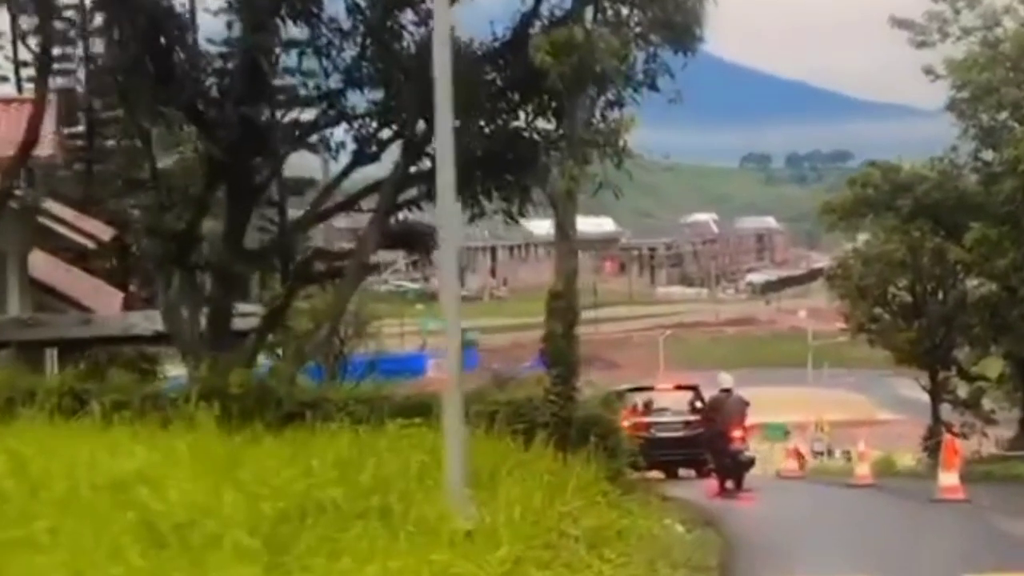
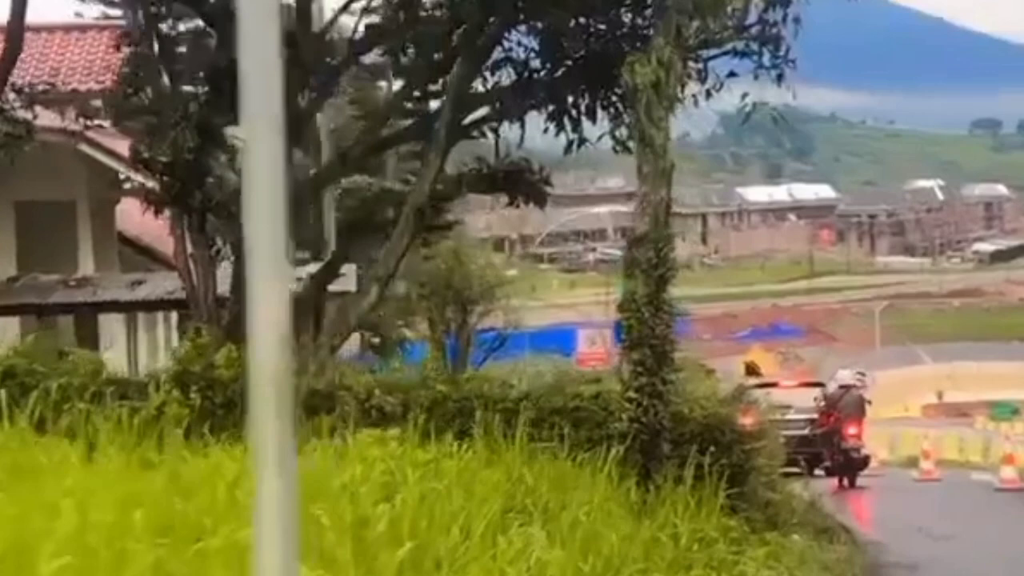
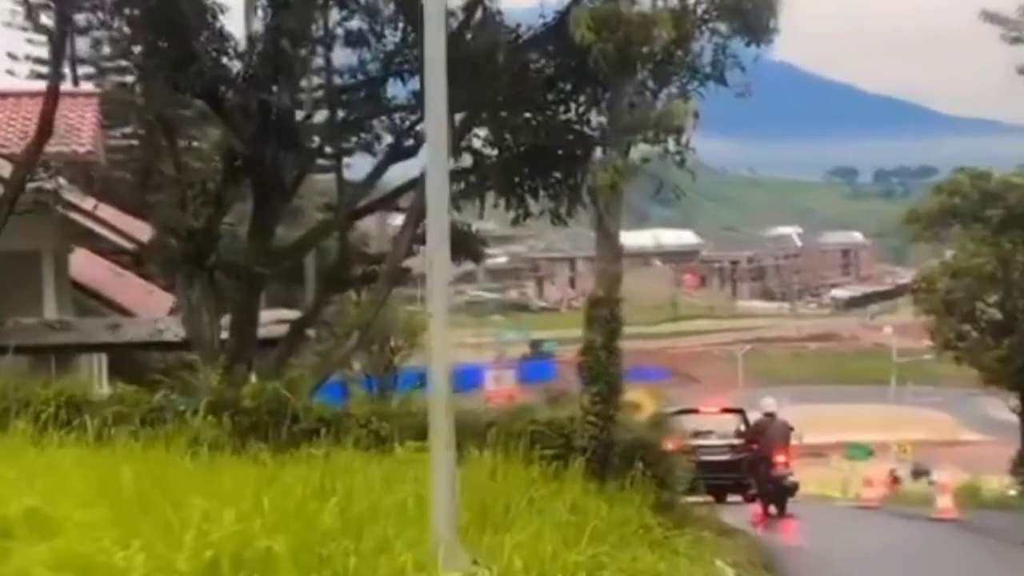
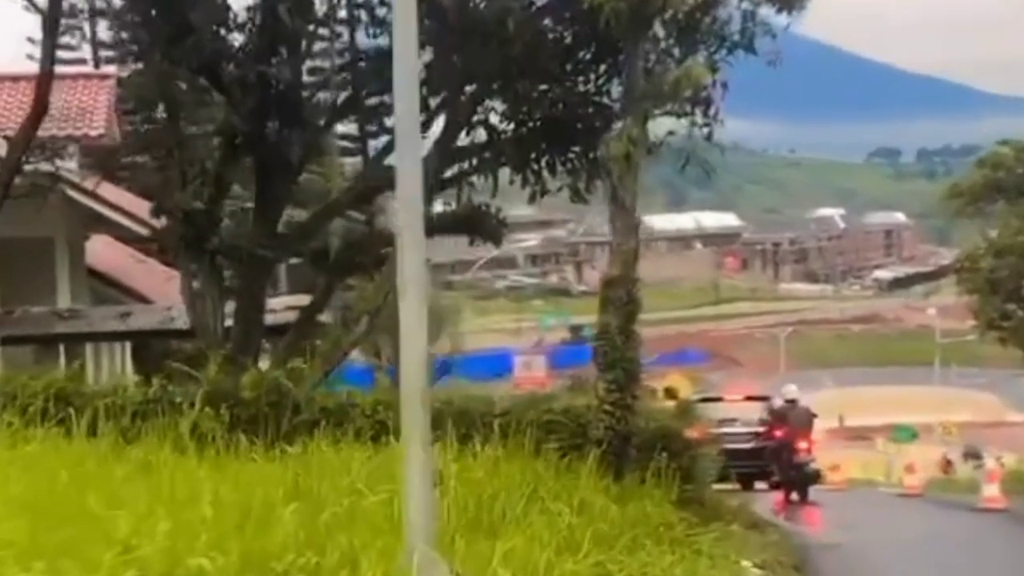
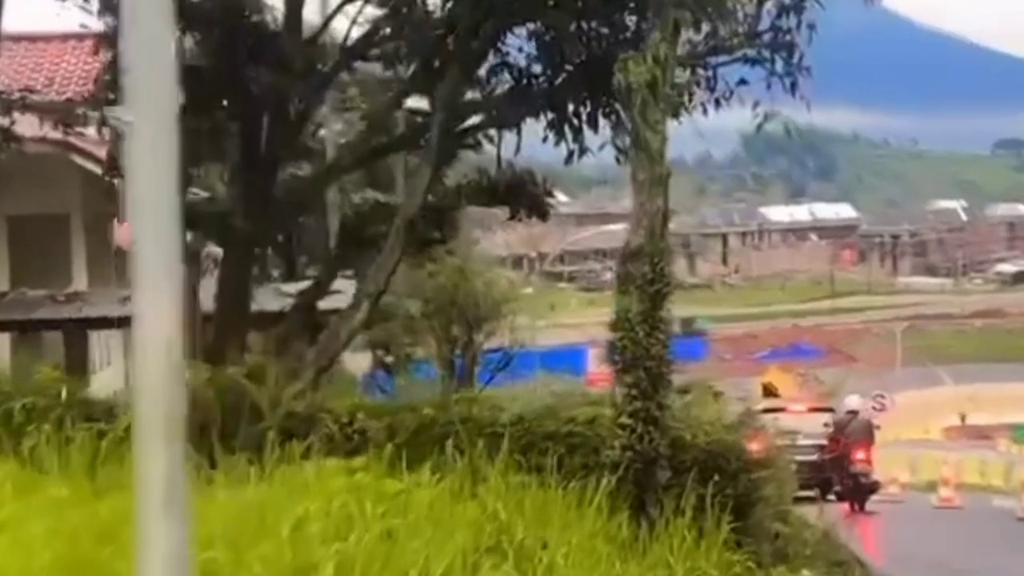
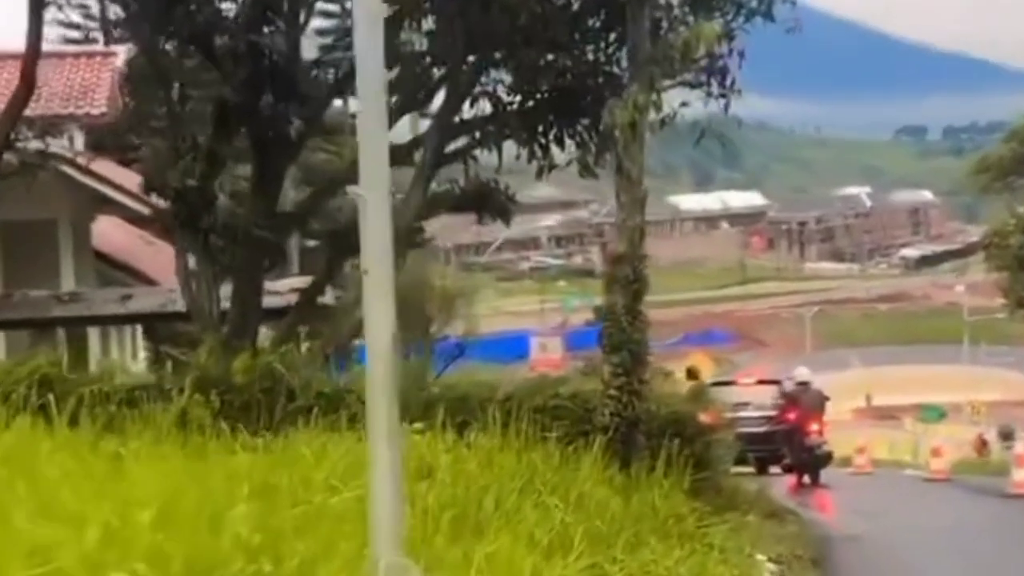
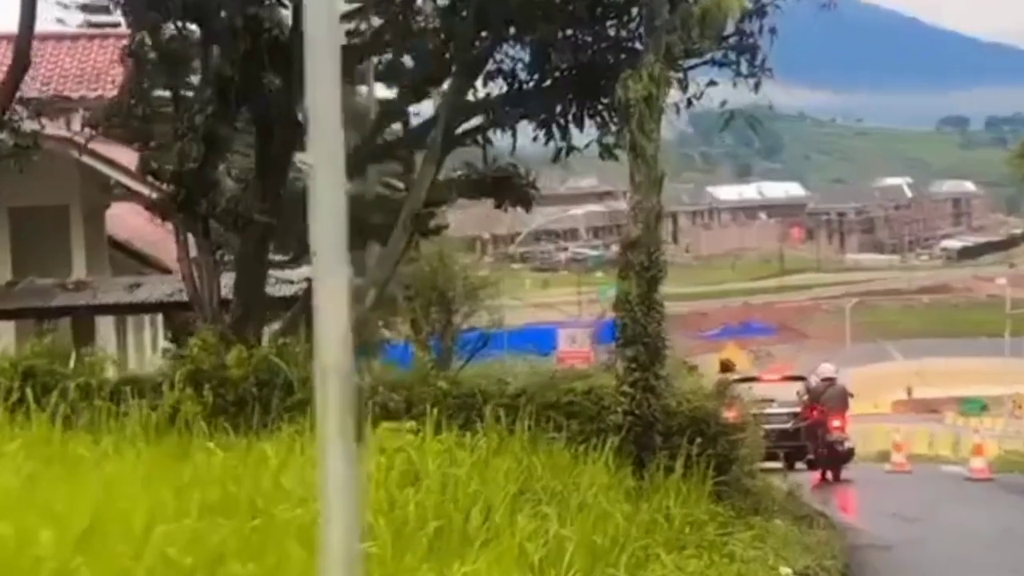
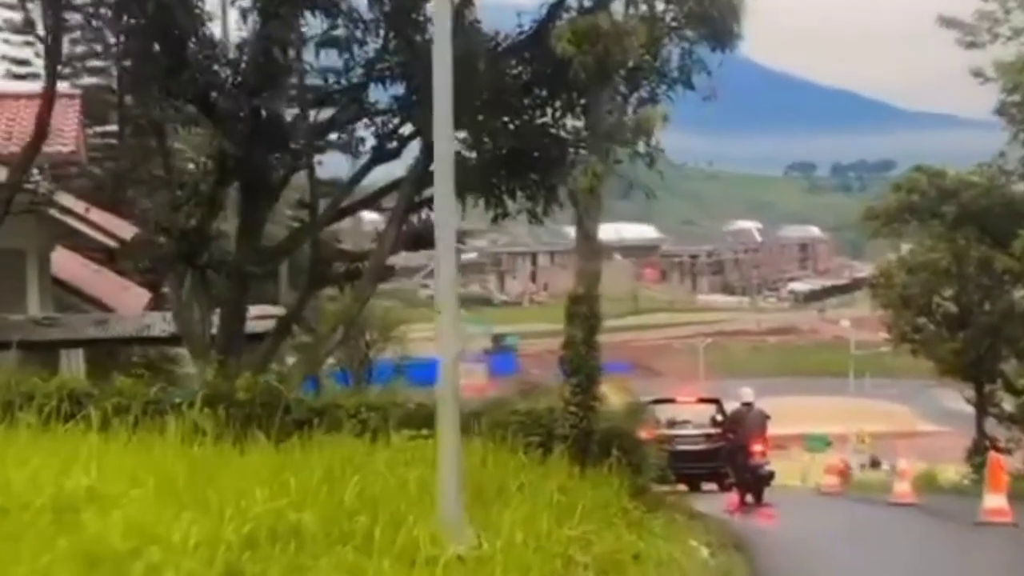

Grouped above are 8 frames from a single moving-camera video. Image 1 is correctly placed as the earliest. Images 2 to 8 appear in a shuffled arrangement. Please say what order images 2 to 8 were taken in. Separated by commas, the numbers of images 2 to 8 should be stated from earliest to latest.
8, 3, 4, 6, 7, 2, 5
